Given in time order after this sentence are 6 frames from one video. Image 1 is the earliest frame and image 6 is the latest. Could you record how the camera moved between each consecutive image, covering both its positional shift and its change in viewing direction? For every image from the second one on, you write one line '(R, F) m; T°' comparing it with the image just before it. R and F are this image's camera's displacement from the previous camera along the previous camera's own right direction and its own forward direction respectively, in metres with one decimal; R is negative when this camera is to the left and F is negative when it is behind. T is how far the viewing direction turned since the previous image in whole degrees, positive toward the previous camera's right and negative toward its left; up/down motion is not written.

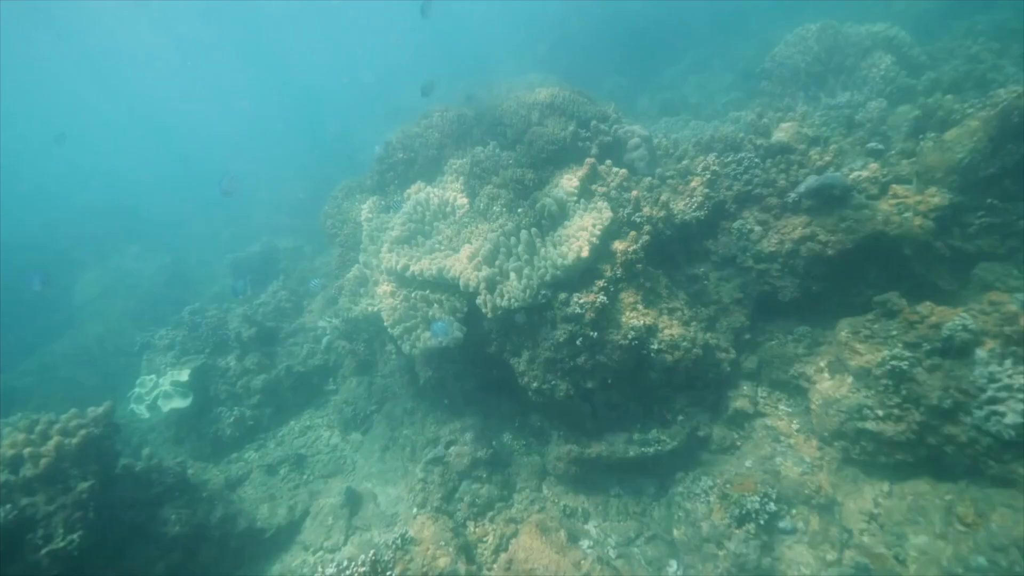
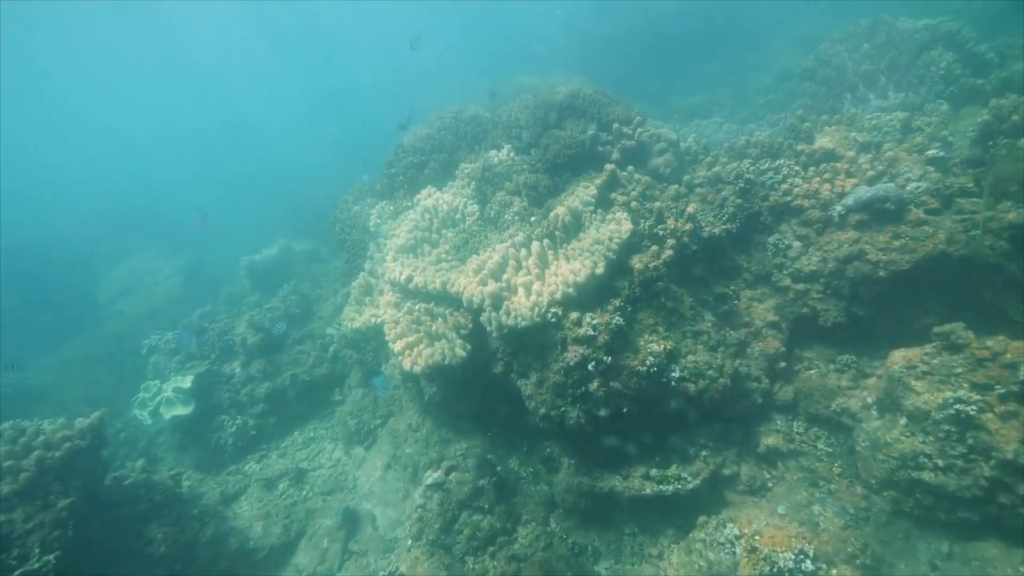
(+0.3, +0.6) m; -3°
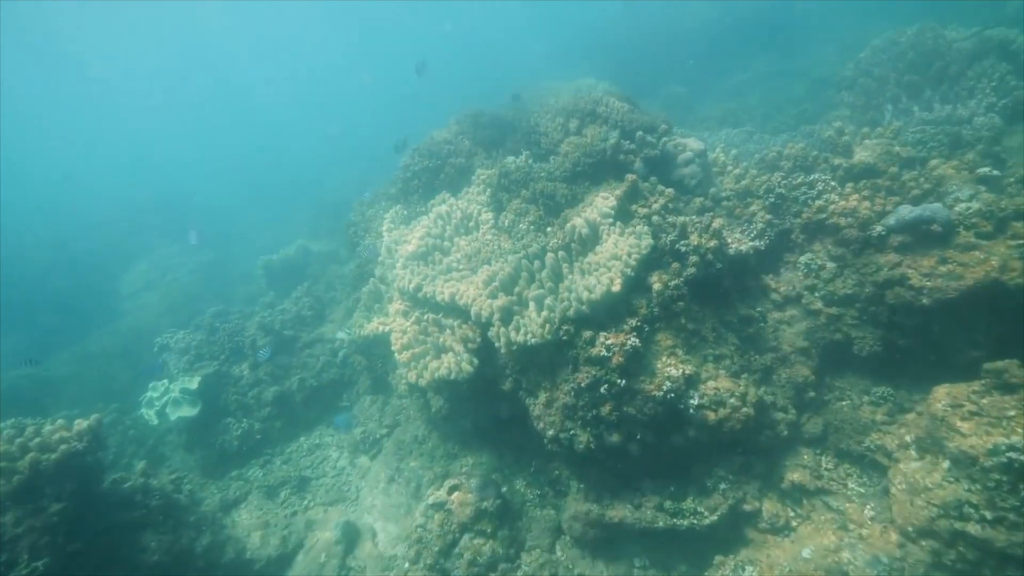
(+0.1, +0.4) m; -2°
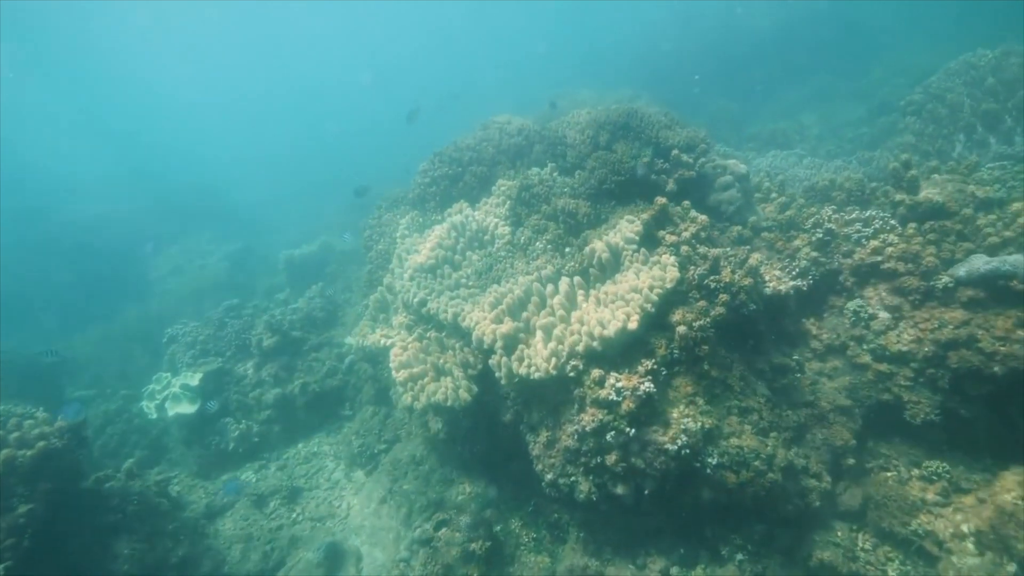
(+0.3, +0.6) m; -4°
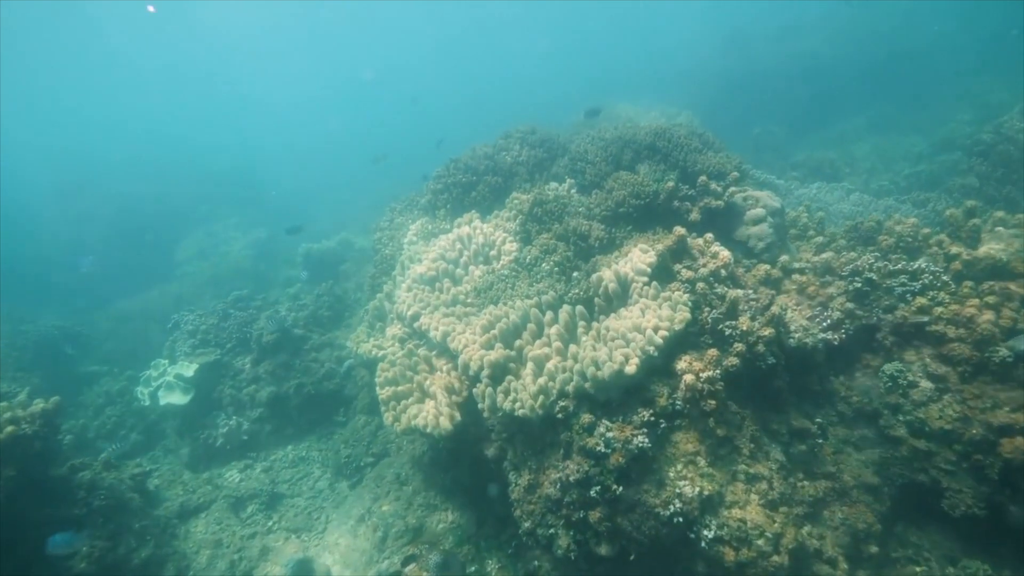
(+0.4, +0.5) m; -3°
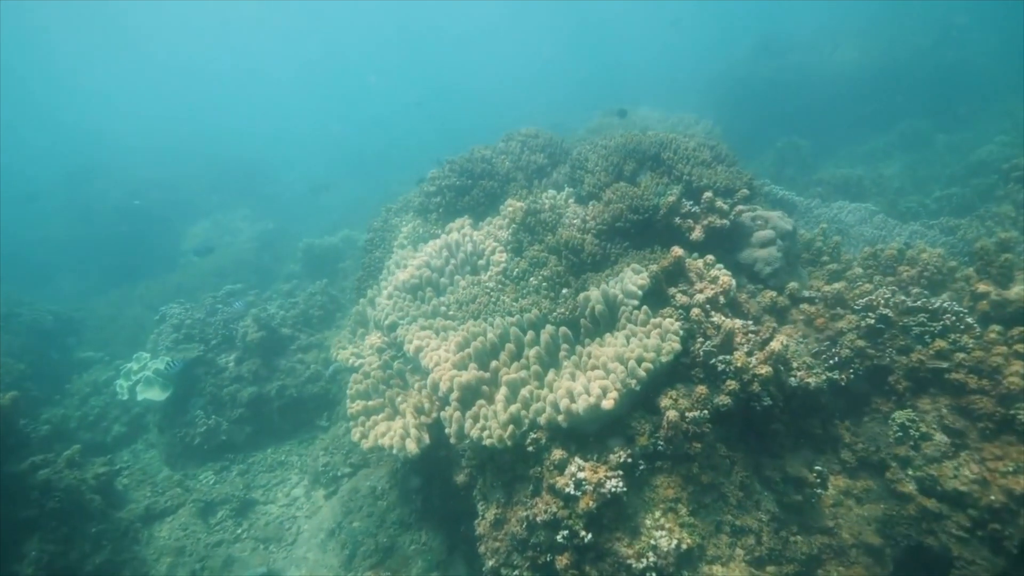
(+0.4, +0.4) m; -2°
